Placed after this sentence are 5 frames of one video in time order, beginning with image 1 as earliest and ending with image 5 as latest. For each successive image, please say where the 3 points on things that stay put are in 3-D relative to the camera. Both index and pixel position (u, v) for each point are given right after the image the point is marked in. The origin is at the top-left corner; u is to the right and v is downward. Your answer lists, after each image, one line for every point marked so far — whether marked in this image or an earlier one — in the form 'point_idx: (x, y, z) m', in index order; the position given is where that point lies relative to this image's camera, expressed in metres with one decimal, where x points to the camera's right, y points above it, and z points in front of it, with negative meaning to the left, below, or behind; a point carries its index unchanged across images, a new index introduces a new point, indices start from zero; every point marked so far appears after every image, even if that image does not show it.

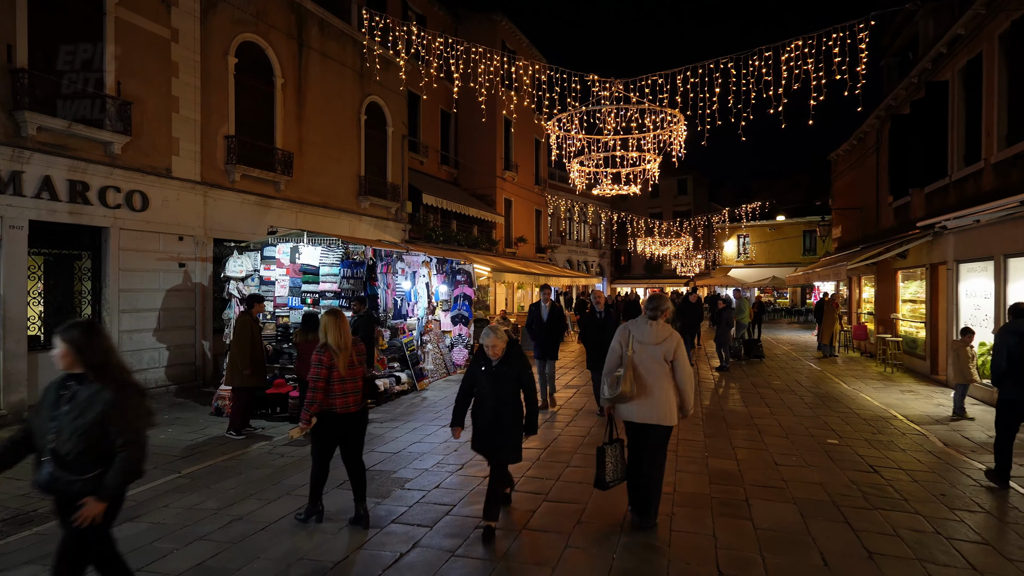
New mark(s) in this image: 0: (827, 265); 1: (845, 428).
0: (+9.2, +0.6, +17.7) m
1: (+4.0, -1.7, +7.2) m
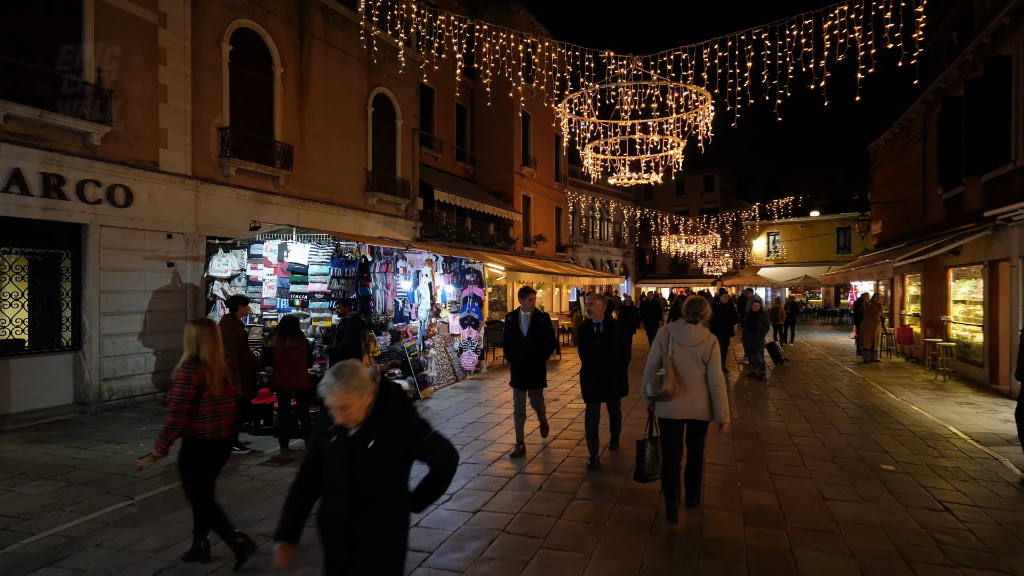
0: (+9.7, +0.7, +16.5) m
1: (+4.1, -1.7, +6.3) m
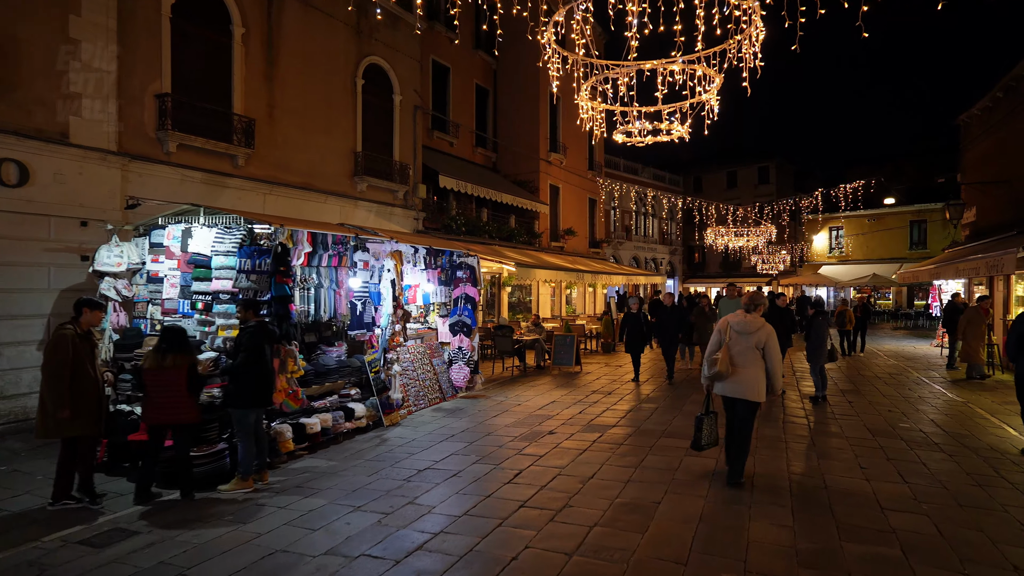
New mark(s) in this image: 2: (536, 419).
0: (+10.1, +0.7, +13.7) m
1: (+3.7, -1.7, +3.9) m
2: (+0.3, -1.7, +7.6) m
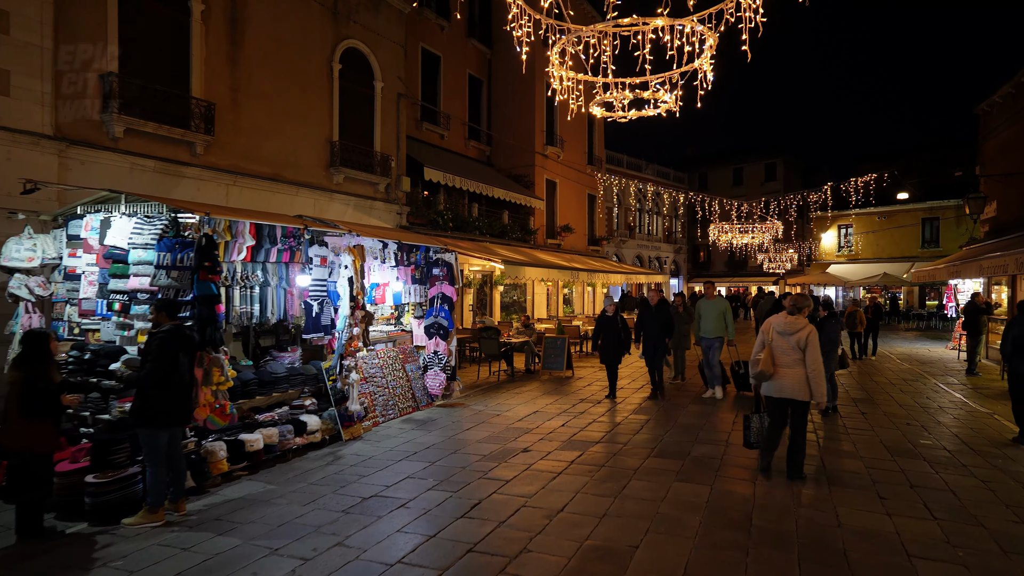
0: (+9.8, +0.7, +12.8) m
1: (+3.3, -1.7, +3.1) m
2: (0.0, -1.7, +6.8) m
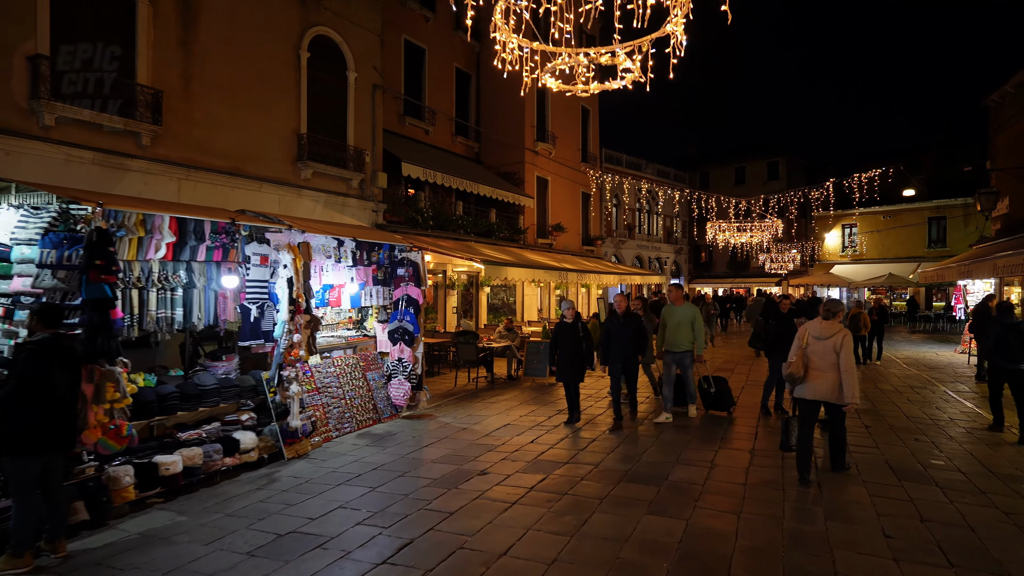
0: (+9.5, +0.7, +12.1) m
1: (+2.9, -1.7, +2.4) m
2: (-0.4, -1.7, +6.1) m
